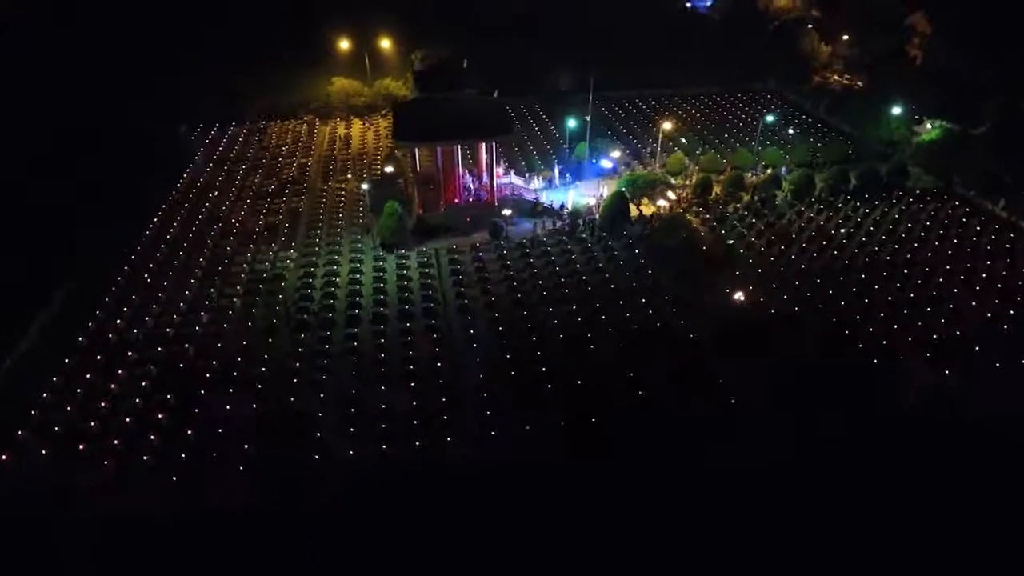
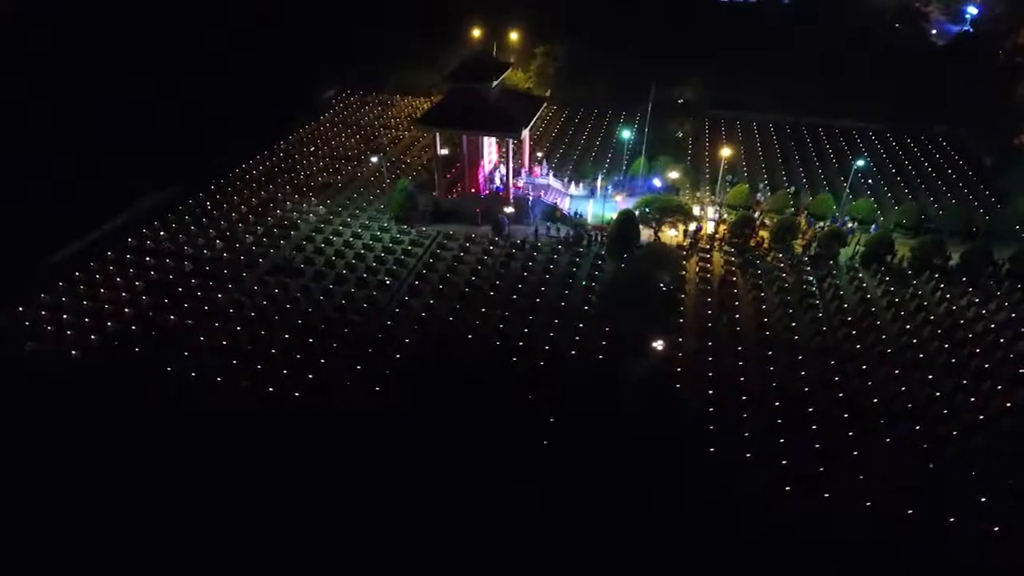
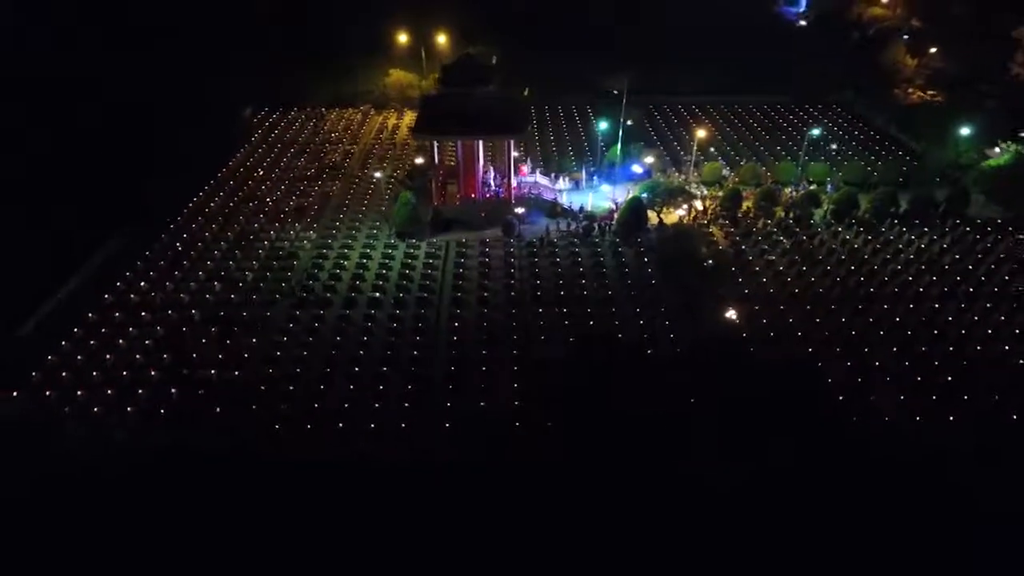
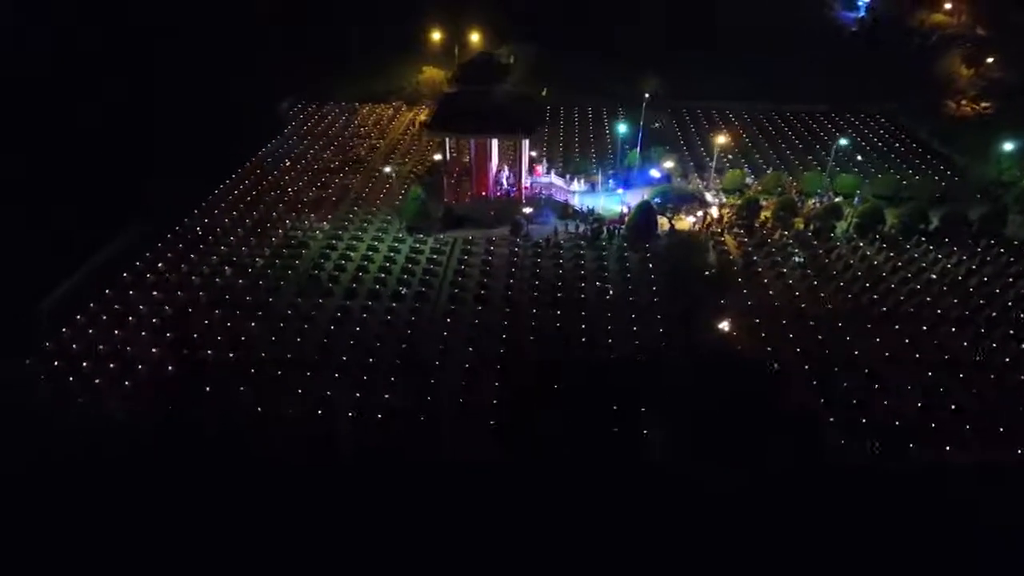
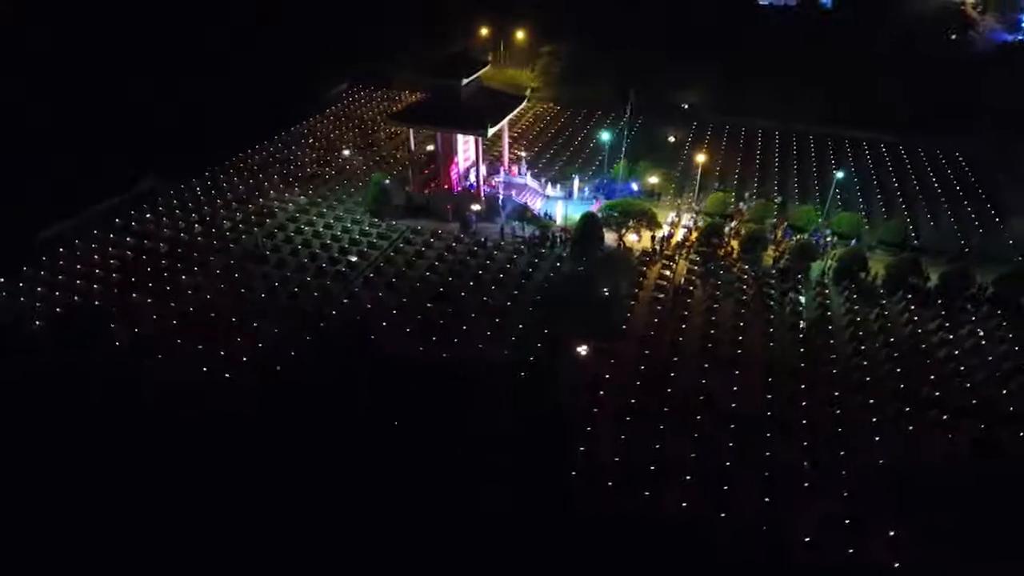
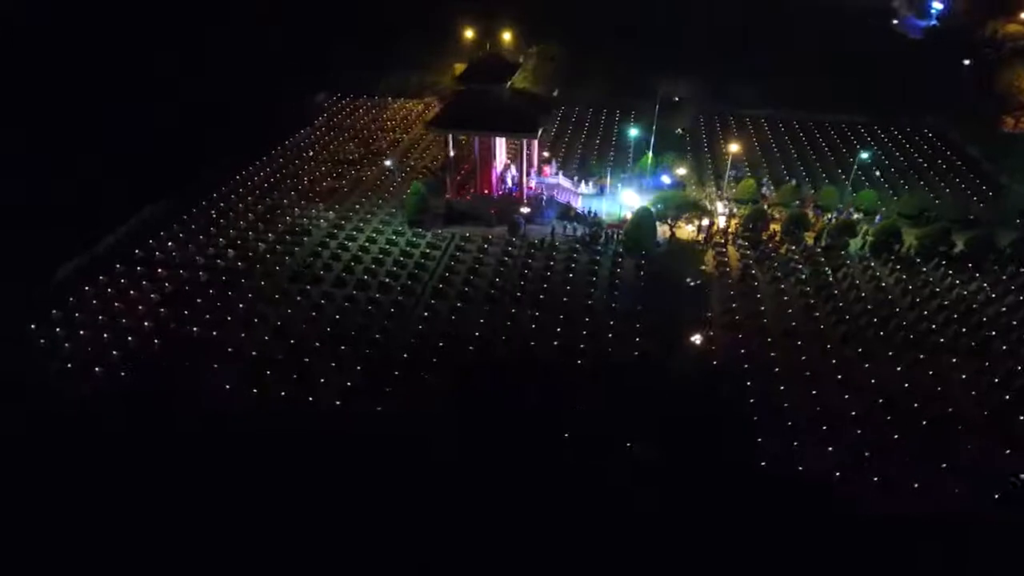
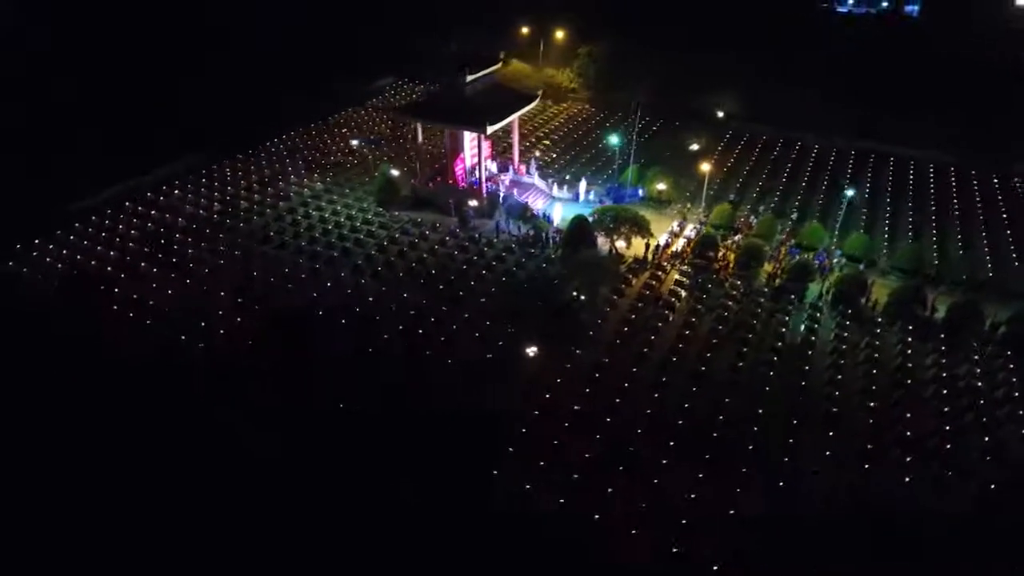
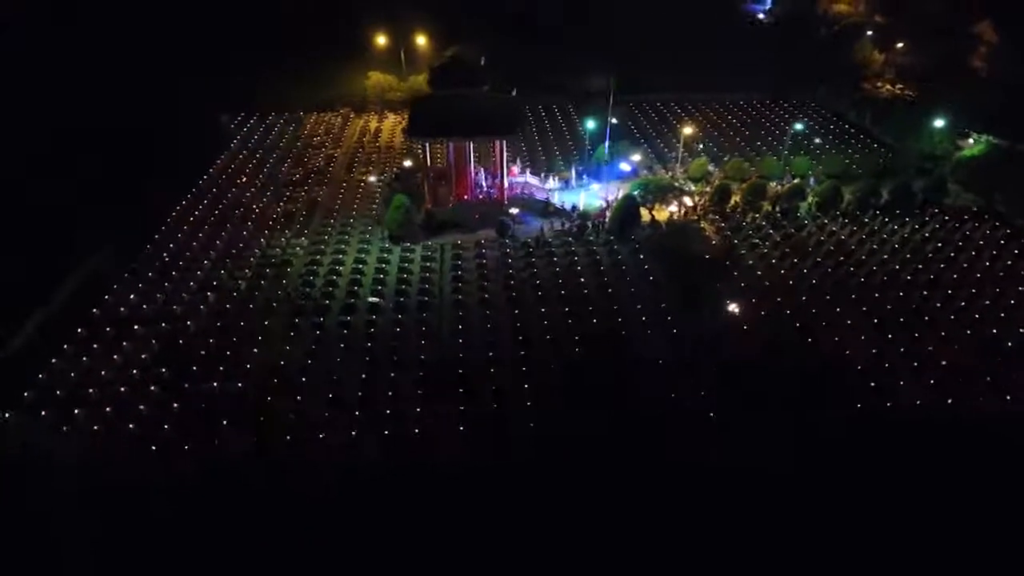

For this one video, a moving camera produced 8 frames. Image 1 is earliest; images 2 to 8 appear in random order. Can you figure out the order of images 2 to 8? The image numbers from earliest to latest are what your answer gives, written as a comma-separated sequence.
8, 3, 4, 6, 2, 5, 7
